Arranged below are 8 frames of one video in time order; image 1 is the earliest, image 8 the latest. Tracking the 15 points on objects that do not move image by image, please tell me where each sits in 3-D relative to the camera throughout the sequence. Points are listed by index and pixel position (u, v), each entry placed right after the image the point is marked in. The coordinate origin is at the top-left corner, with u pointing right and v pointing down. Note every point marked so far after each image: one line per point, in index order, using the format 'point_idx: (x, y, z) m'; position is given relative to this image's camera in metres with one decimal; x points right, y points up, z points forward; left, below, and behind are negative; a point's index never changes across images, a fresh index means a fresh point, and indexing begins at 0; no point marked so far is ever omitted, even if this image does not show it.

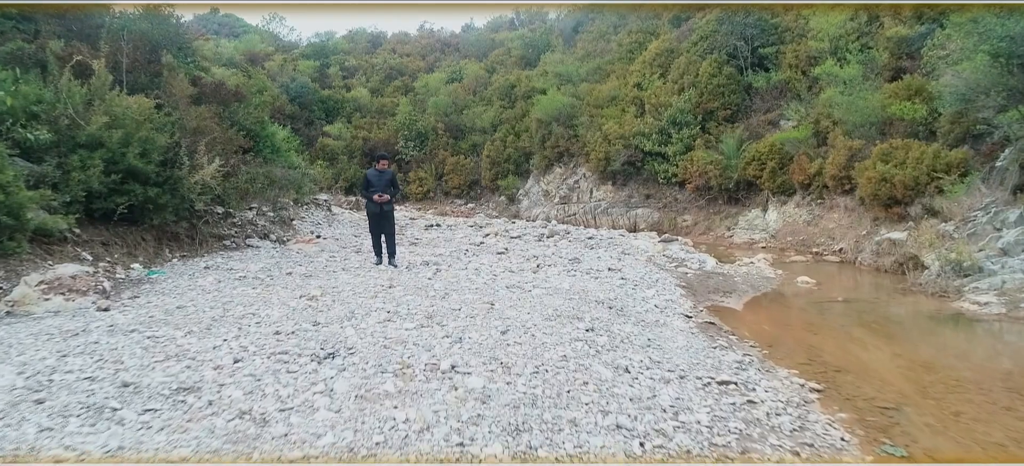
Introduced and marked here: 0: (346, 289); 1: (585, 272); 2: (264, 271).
0: (-1.8, -0.6, +7.7) m
1: (+1.1, -0.6, +10.5) m
2: (-3.0, -0.5, +8.7) m
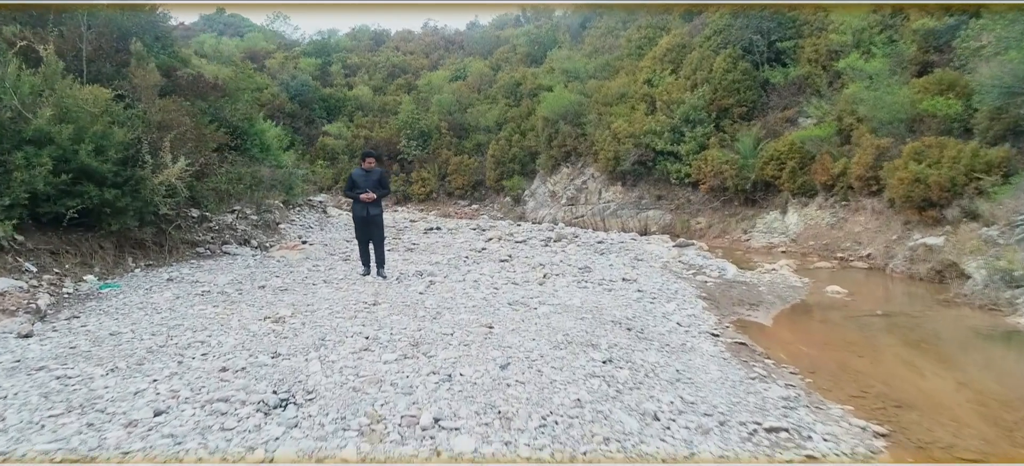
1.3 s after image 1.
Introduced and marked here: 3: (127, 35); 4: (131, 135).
0: (-1.8, -0.7, +6.6) m
1: (+1.1, -0.7, +9.4) m
2: (-3.0, -0.5, +7.7) m
3: (-5.5, +2.9, +10.4) m
4: (-4.4, +1.1, +8.3) m
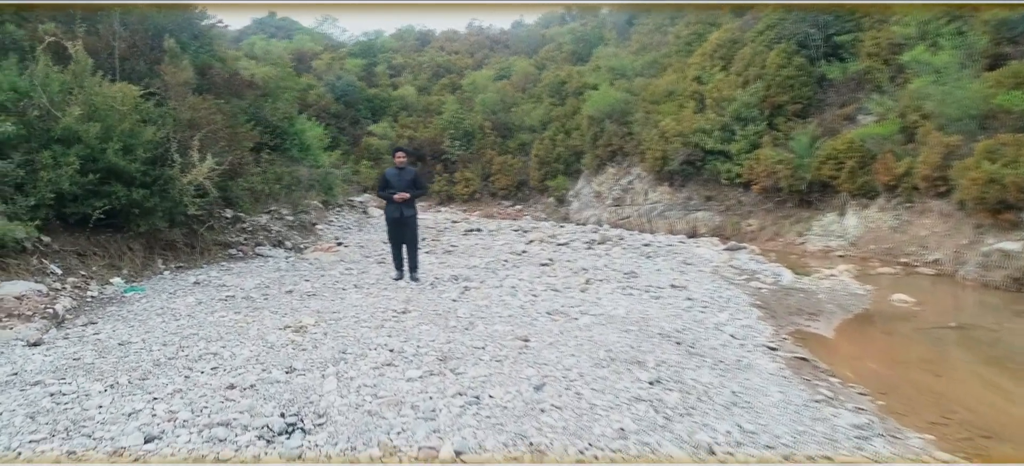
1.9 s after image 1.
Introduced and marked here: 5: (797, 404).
0: (-1.4, -0.7, +6.2) m
1: (+1.6, -0.7, +8.8) m
2: (-2.6, -0.6, +7.3) m
3: (-5.0, +2.8, +10.2) m
4: (-4.0, +1.1, +8.1) m
5: (+2.0, -1.2, +5.1) m
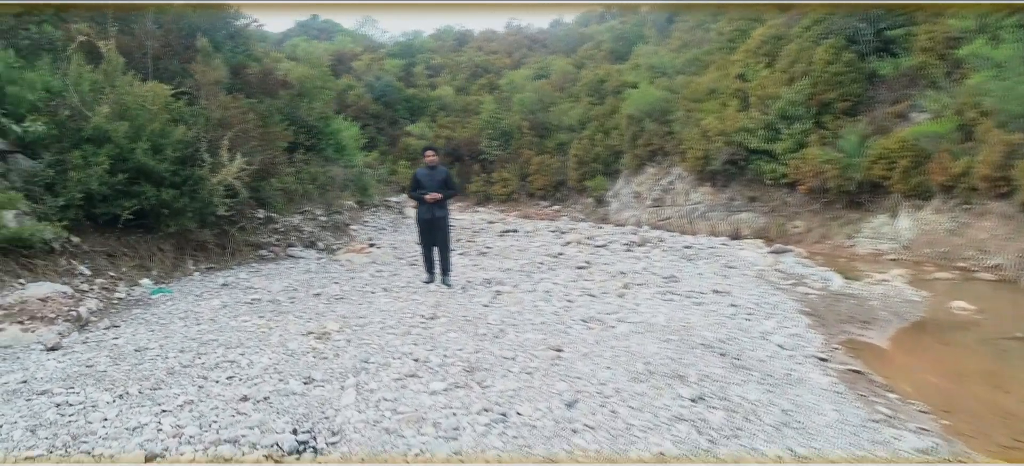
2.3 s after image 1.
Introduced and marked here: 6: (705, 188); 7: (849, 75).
0: (-1.2, -0.7, +6.0) m
1: (+2.0, -0.7, +8.4) m
2: (-2.3, -0.6, +7.2) m
3: (-4.5, +2.8, +10.1) m
4: (-3.6, +1.1, +8.0) m
5: (+2.2, -1.2, +4.7) m
6: (+4.8, +1.1, +17.8) m
7: (+7.6, +3.6, +16.2) m
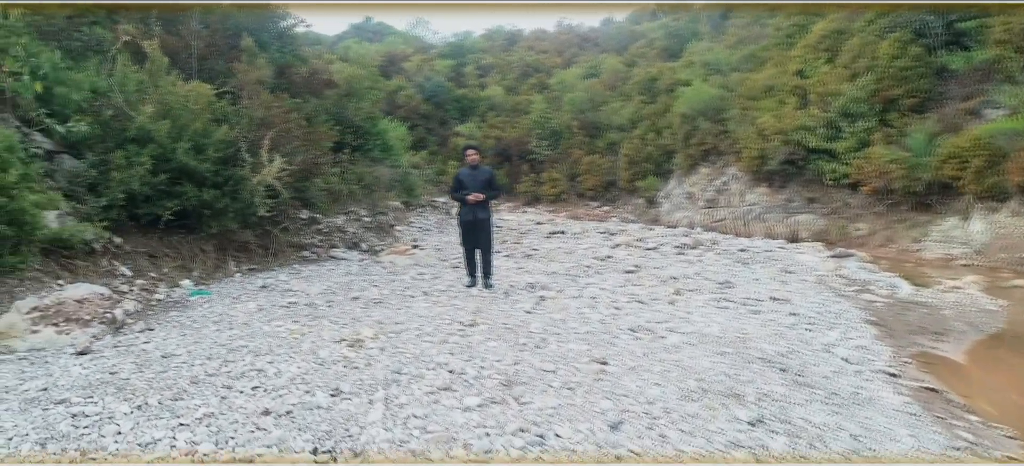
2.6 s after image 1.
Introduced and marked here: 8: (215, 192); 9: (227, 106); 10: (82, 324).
0: (-0.8, -0.8, +5.7) m
1: (+2.5, -0.8, +7.9) m
2: (-1.8, -0.6, +7.0) m
3: (-3.8, +2.8, +10.1) m
4: (-3.1, +1.1, +7.9) m
5: (+2.5, -1.3, +4.2) m
6: (+5.9, +1.1, +17.1) m
7: (+8.6, +3.5, +15.3) m
8: (-3.2, +0.4, +7.7) m
9: (-3.3, +1.5, +8.3) m
10: (-3.3, -0.7, +5.5) m
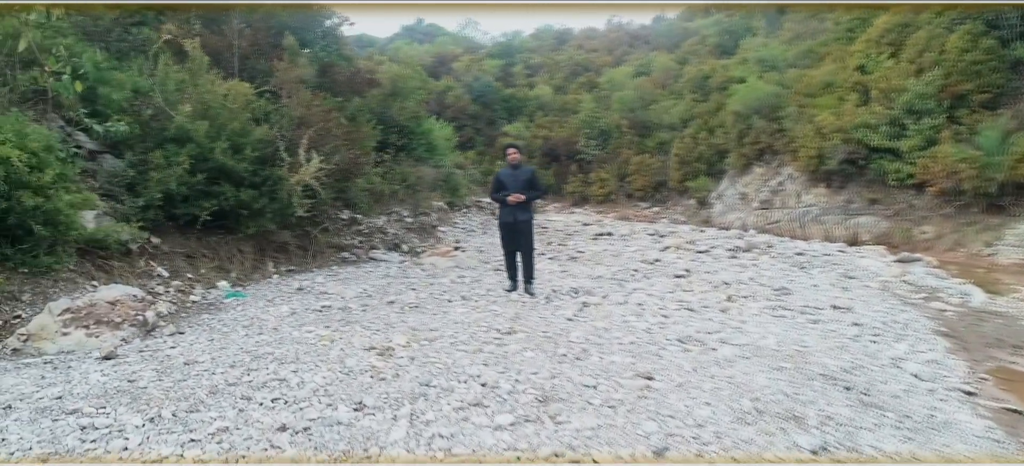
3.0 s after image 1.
0: (-0.5, -0.8, +5.5) m
1: (+3.0, -0.8, +7.4) m
2: (-1.4, -0.6, +6.8) m
3: (-3.2, +2.8, +10.0) m
4: (-2.6, +1.1, +7.8) m
5: (+2.7, -1.3, +3.7) m
6: (+7.0, +1.0, +16.4) m
7: (+9.6, +3.4, +14.4) m
8: (-2.7, +0.4, +7.6) m
9: (-2.8, +1.5, +8.2) m
10: (-3.0, -0.7, +5.4) m
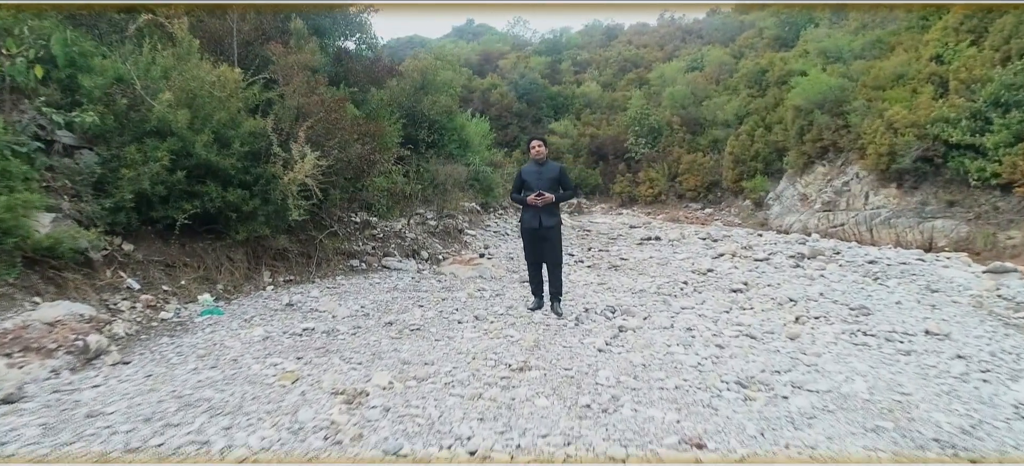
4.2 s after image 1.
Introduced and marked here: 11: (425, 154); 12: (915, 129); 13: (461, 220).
0: (-0.4, -0.8, +4.4) m
1: (+3.2, -0.9, +6.1) m
2: (-1.3, -0.7, +5.8) m
3: (-2.7, +2.8, +9.1) m
4: (-2.4, +1.0, +6.8) m
5: (+2.6, -1.4, +2.4) m
6: (+7.8, +0.9, +14.7) m
7: (+10.3, +3.3, +12.6) m
8: (-2.5, +0.4, +6.7) m
9: (-2.5, +1.4, +7.3) m
10: (-2.9, -0.8, +4.5) m
11: (-1.6, +1.4, +12.8) m
12: (+8.2, +2.1, +14.5) m
13: (-0.8, +0.2, +11.6) m
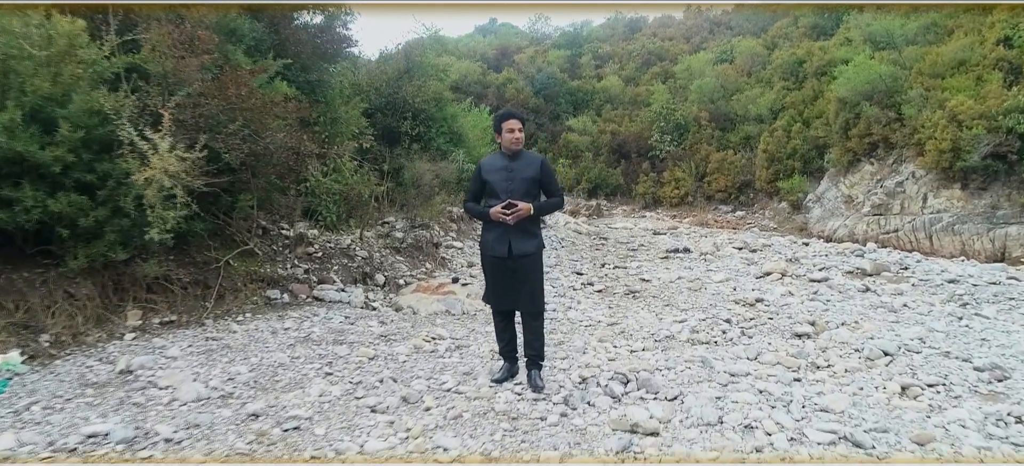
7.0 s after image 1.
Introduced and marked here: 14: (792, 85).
0: (-0.8, -1.0, +2.2) m
1: (+2.9, -1.1, +3.8) m
2: (-1.5, -0.8, +3.6) m
3: (-2.9, +2.6, +7.0) m
4: (-2.6, +0.9, +4.7) m
5: (+2.2, -1.6, +0.1) m
6: (+7.9, +0.7, +12.3) m
7: (+10.2, +3.1, +10.0) m
8: (-2.7, +0.2, +4.5) m
9: (-2.7, +1.2, +5.1) m
10: (-3.2, -0.9, +2.3) m
11: (-1.6, +1.2, +10.7) m
12: (+8.2, +1.9, +12.0) m
13: (-0.9, +0.1, +9.4) m
14: (+7.9, +4.2, +19.8) m
